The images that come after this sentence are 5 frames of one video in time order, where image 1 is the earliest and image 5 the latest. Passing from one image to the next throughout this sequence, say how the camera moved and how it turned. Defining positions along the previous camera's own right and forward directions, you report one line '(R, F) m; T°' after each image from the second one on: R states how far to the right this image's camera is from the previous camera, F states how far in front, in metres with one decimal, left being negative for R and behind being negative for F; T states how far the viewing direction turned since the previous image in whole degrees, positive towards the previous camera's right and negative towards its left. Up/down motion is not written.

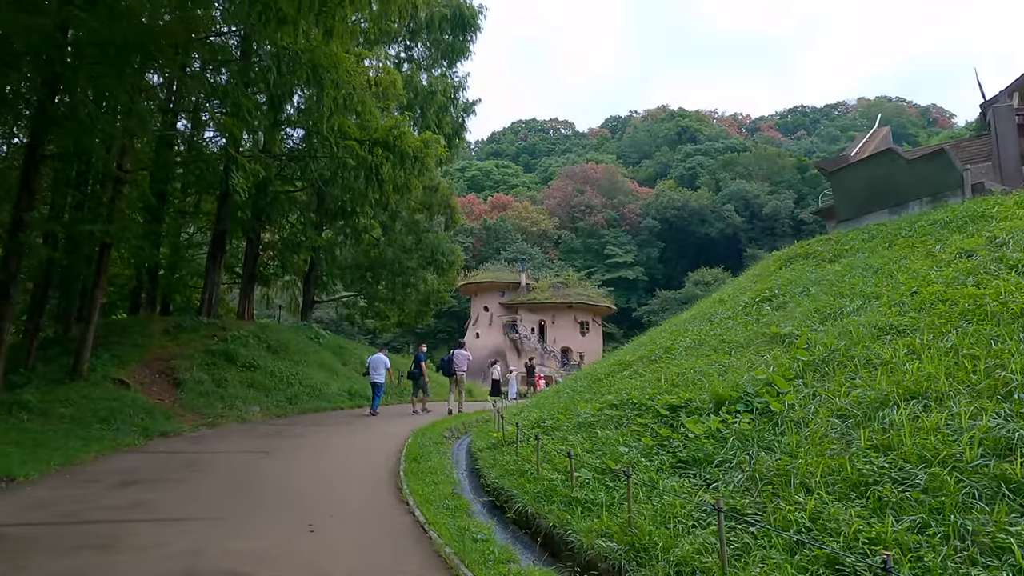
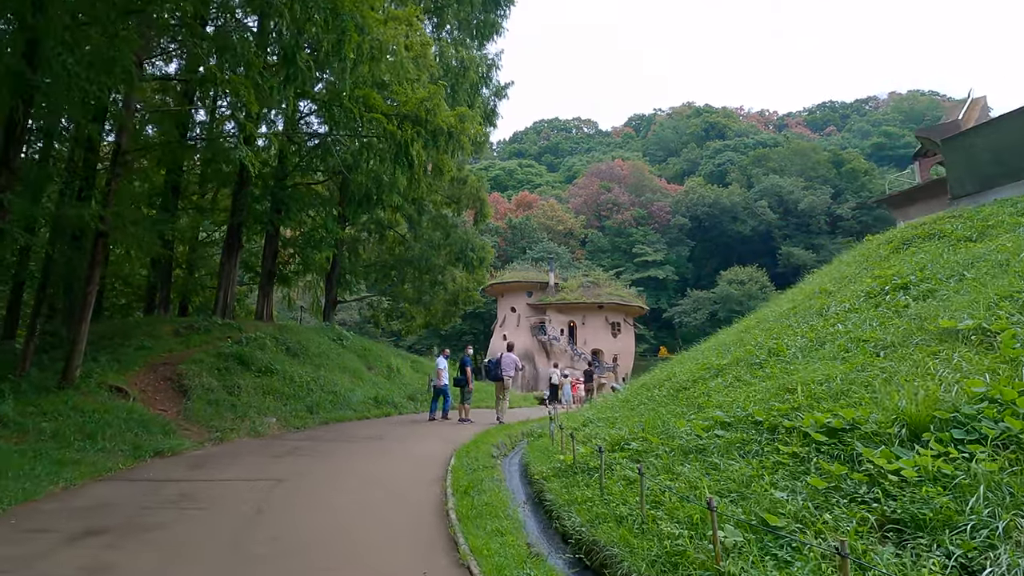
(-0.5, +1.6) m; -2°
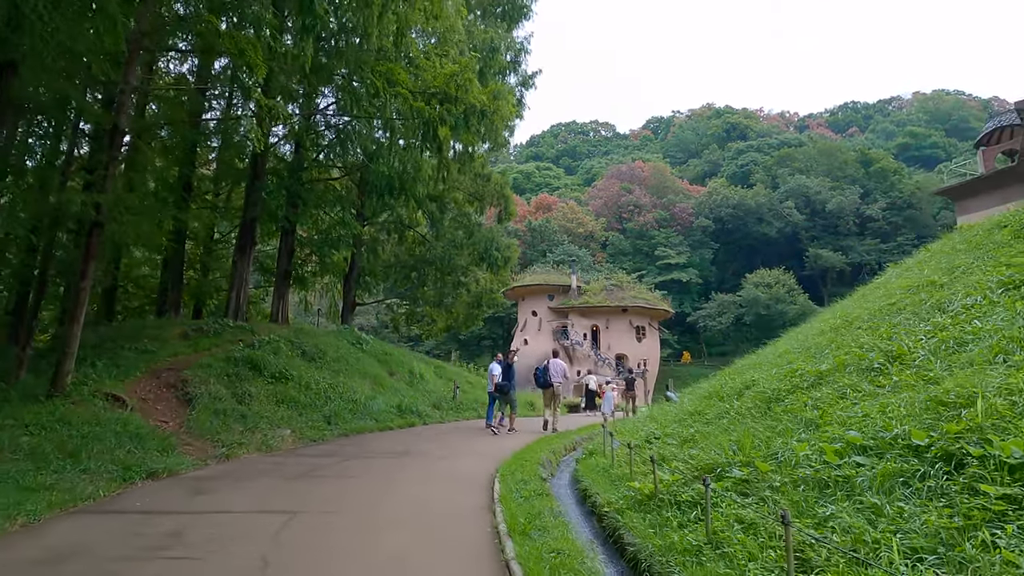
(-0.4, +1.2) m; -1°
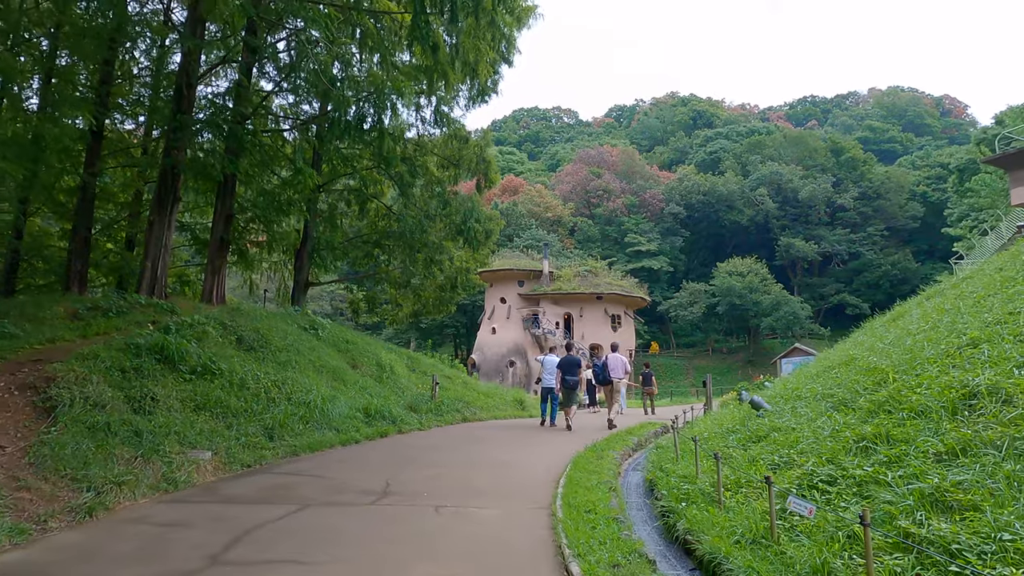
(-0.8, +3.1) m; +4°
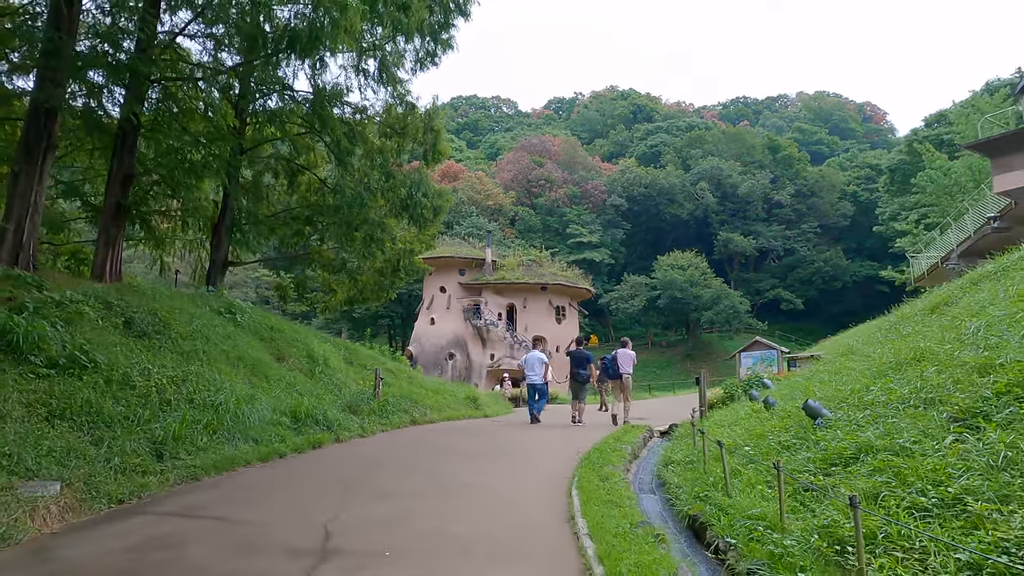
(-0.4, +1.9) m; +6°
